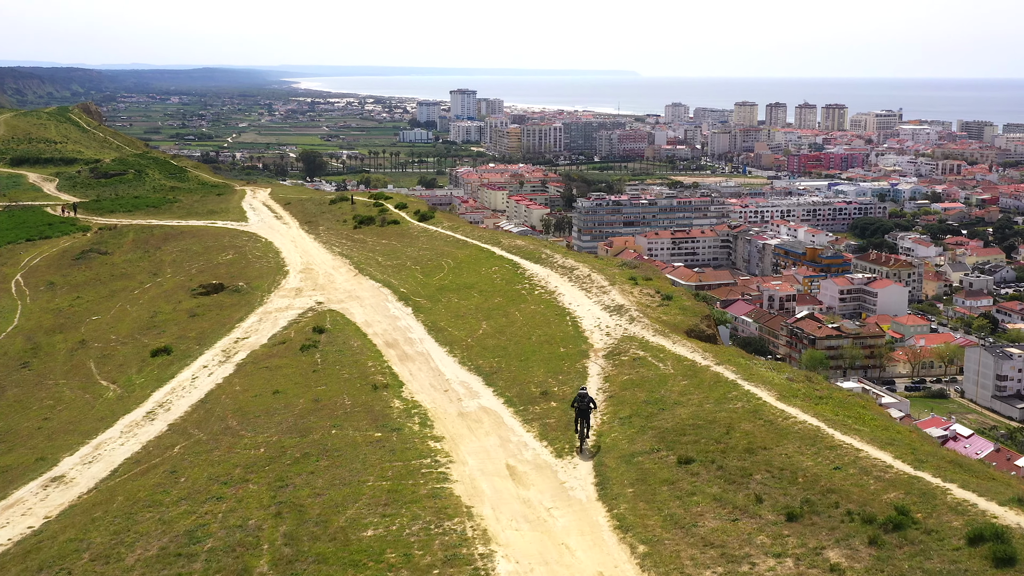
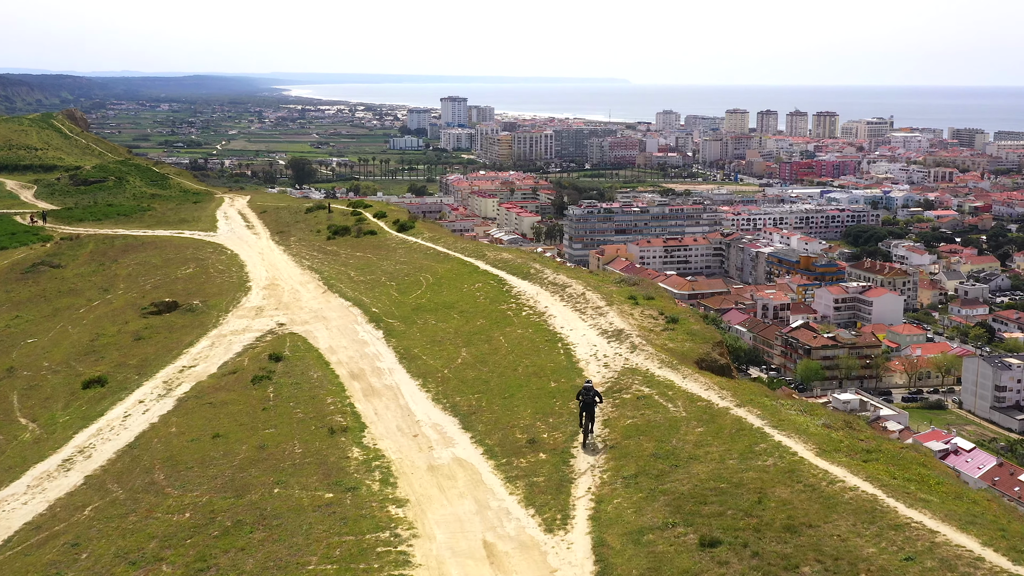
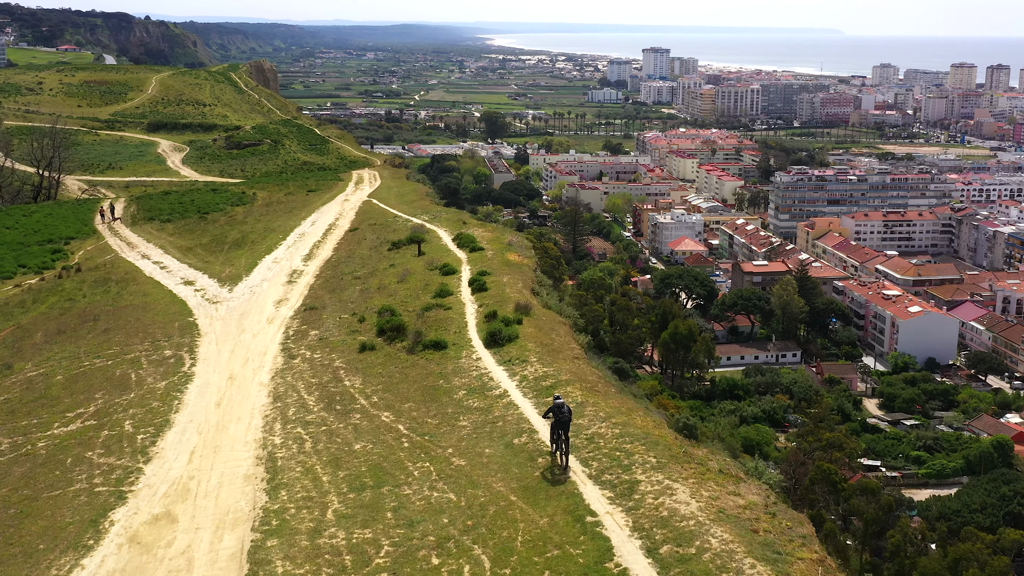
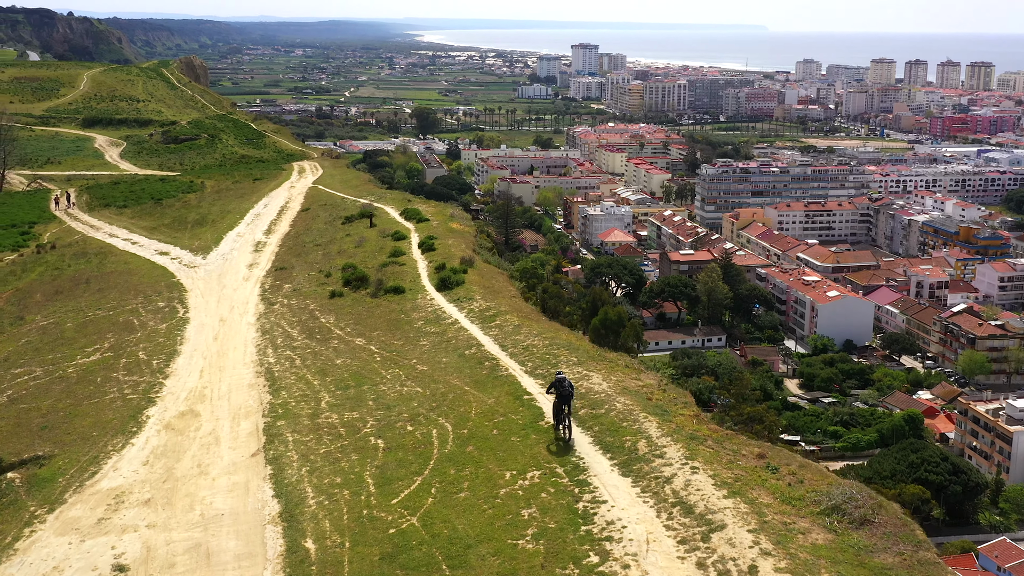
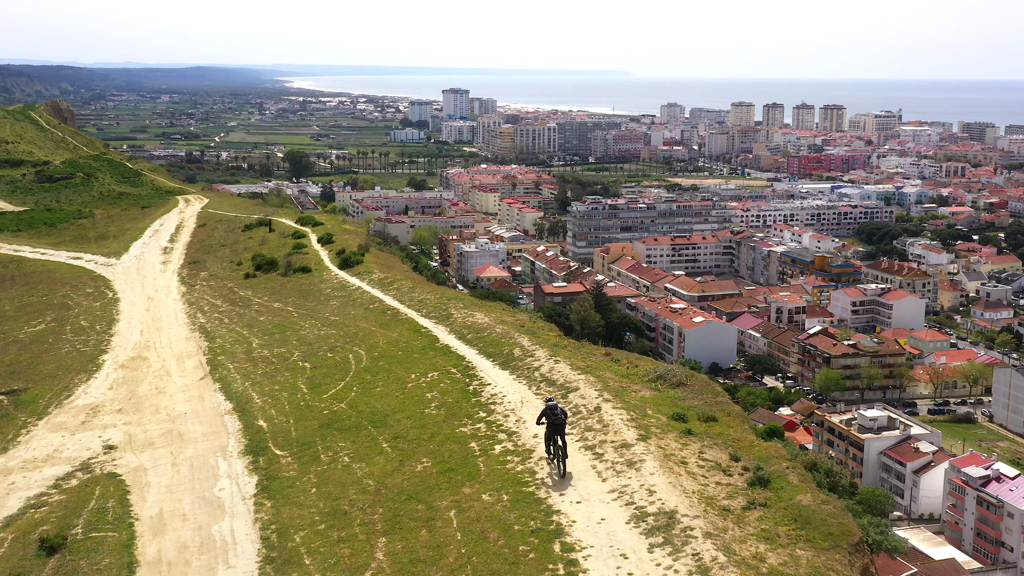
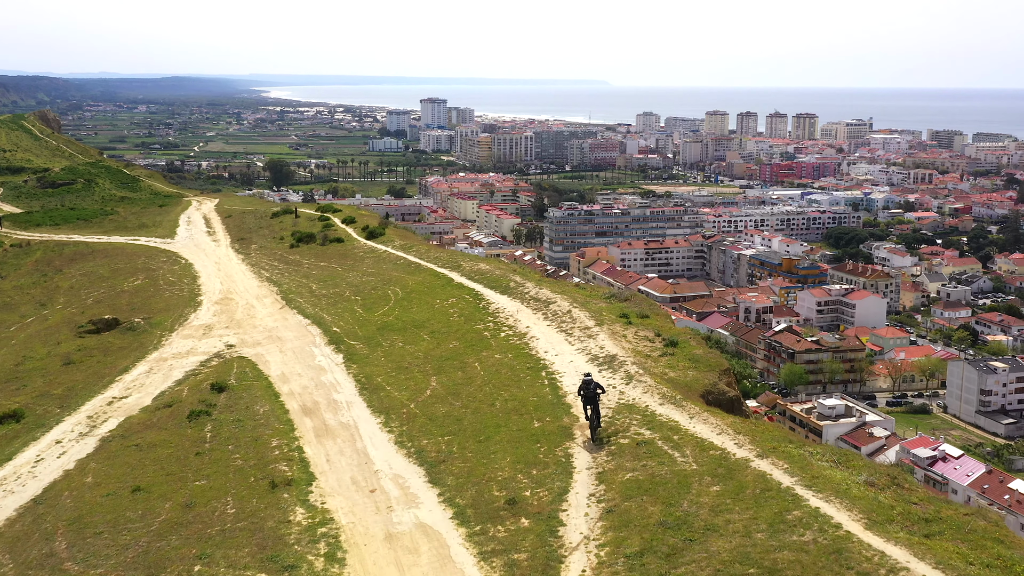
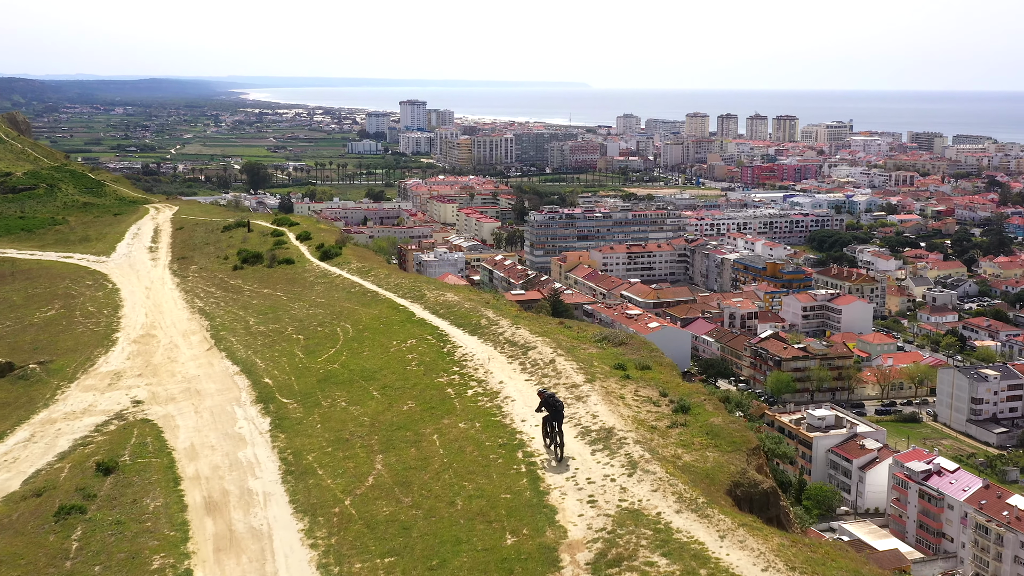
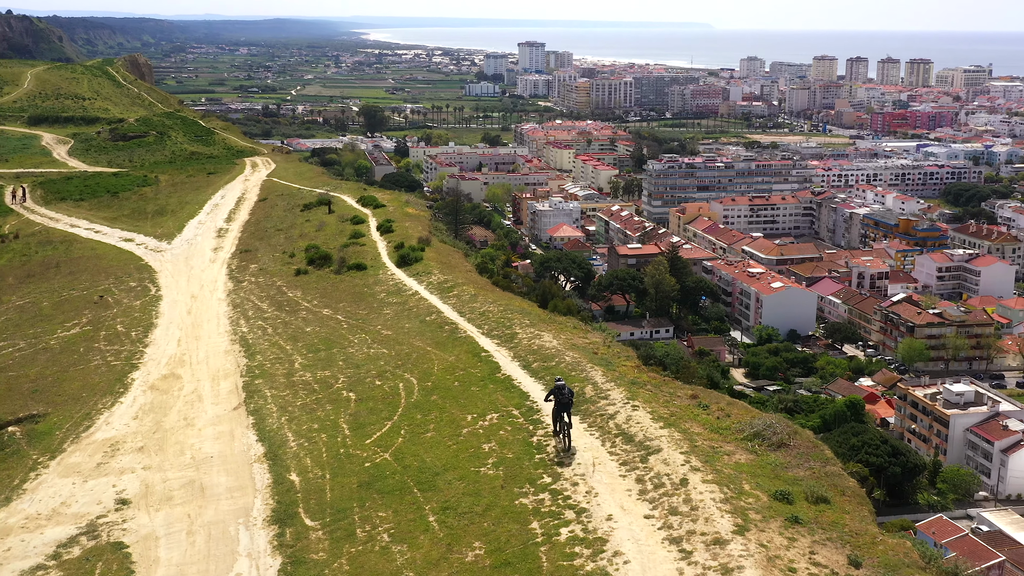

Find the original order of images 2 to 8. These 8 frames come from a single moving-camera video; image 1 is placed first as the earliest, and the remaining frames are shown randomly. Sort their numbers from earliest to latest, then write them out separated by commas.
2, 6, 7, 5, 8, 4, 3
